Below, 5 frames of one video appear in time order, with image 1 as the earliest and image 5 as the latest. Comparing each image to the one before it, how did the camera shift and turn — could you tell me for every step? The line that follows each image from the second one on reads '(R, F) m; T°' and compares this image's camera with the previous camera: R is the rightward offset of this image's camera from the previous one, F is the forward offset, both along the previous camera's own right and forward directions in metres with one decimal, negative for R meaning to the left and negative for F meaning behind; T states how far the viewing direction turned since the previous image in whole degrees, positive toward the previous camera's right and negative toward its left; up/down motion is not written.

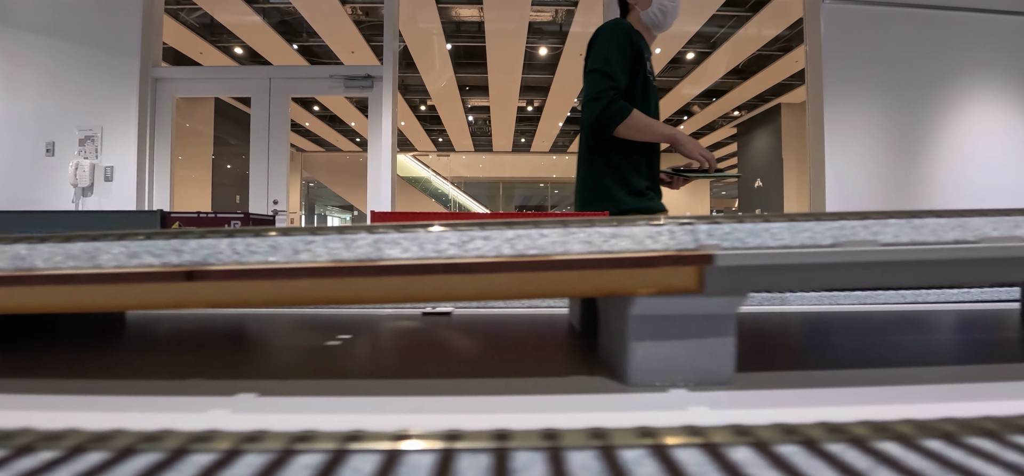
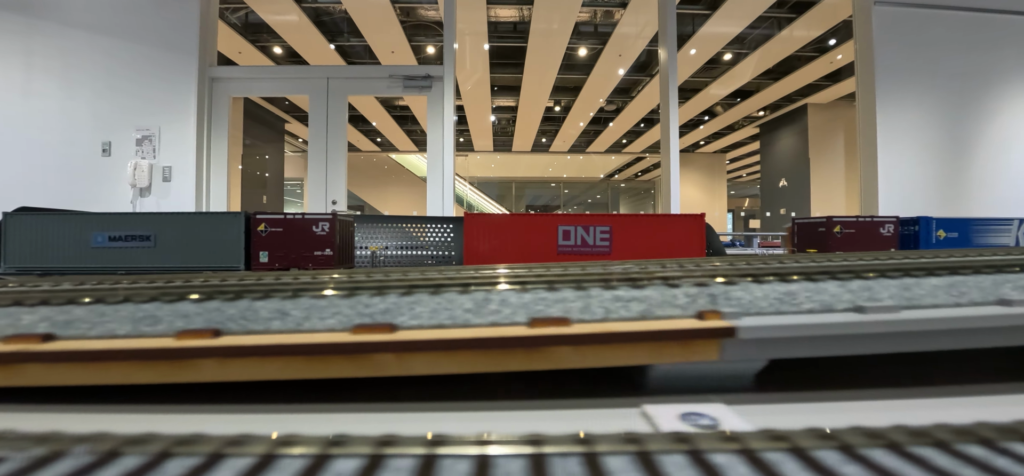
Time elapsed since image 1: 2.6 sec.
(-0.8, 0.0) m; +1°
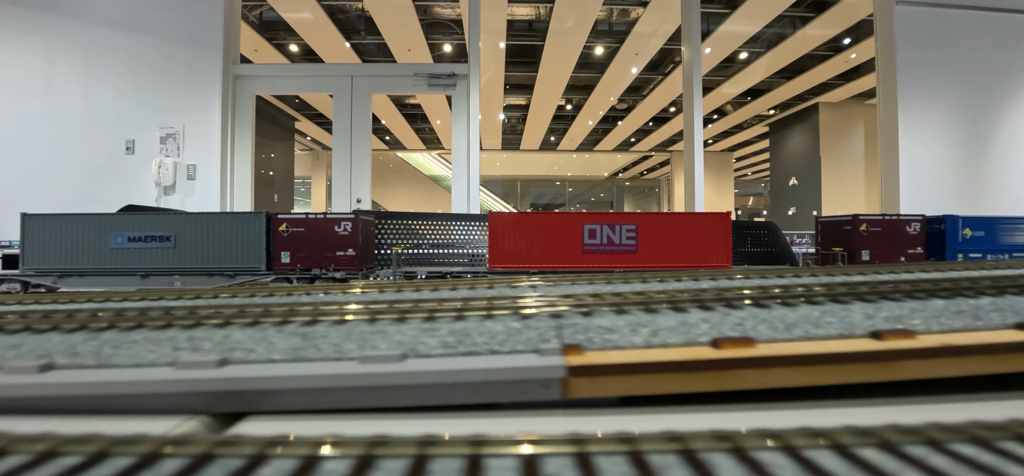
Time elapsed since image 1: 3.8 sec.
(-0.3, 0.0) m; 0°
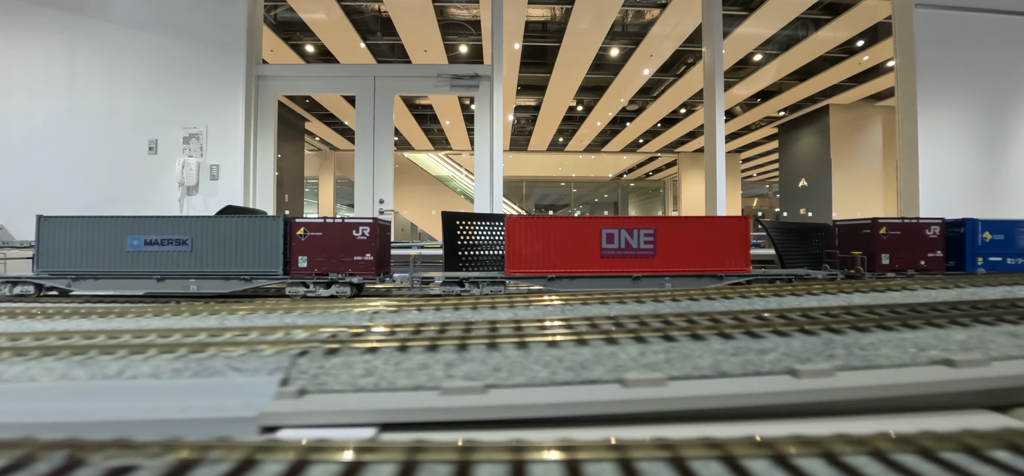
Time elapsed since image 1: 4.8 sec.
(-0.3, 0.0) m; 0°
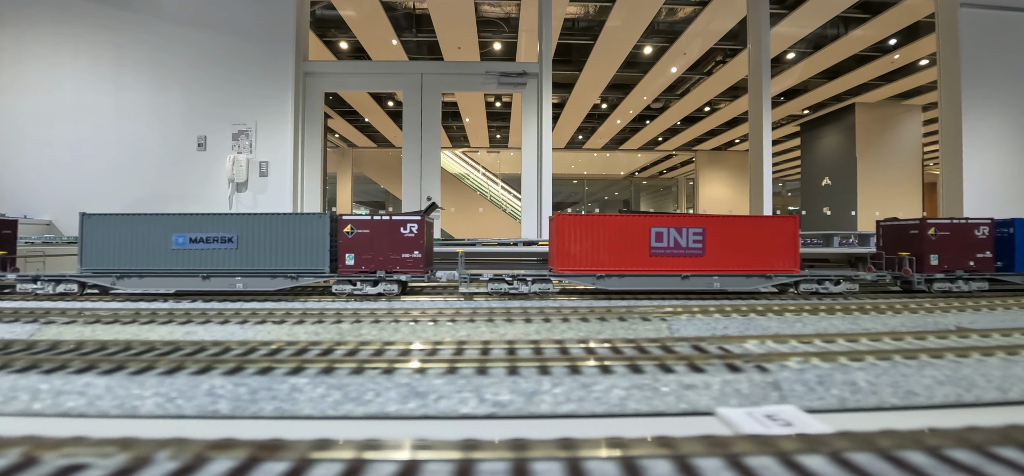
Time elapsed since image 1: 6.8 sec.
(-0.6, 0.0) m; 0°
